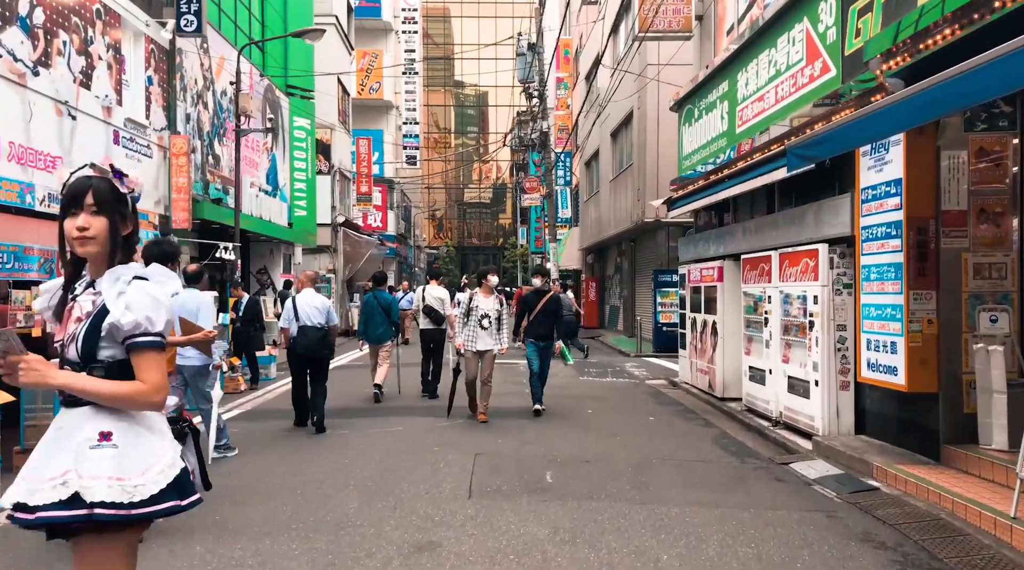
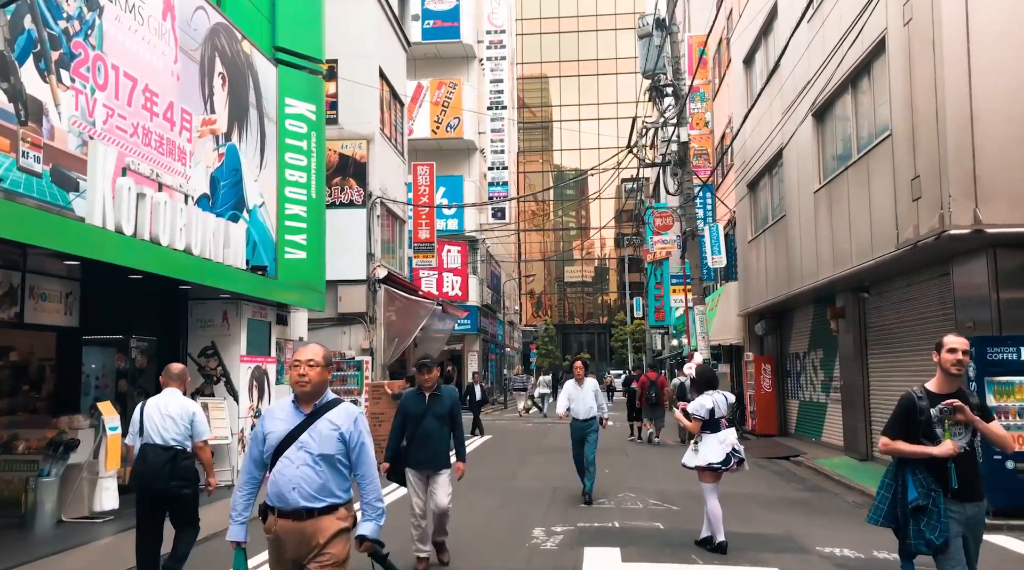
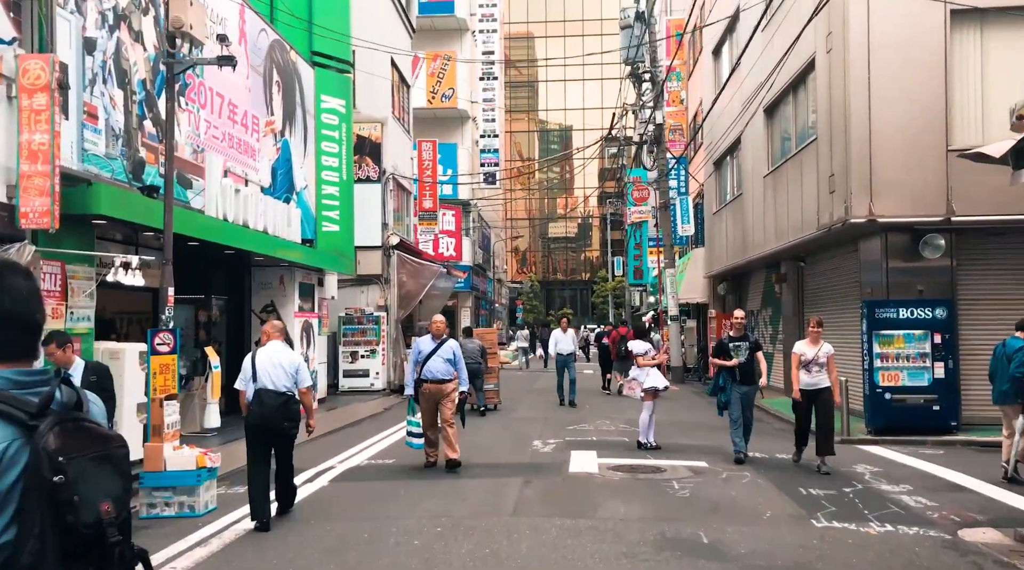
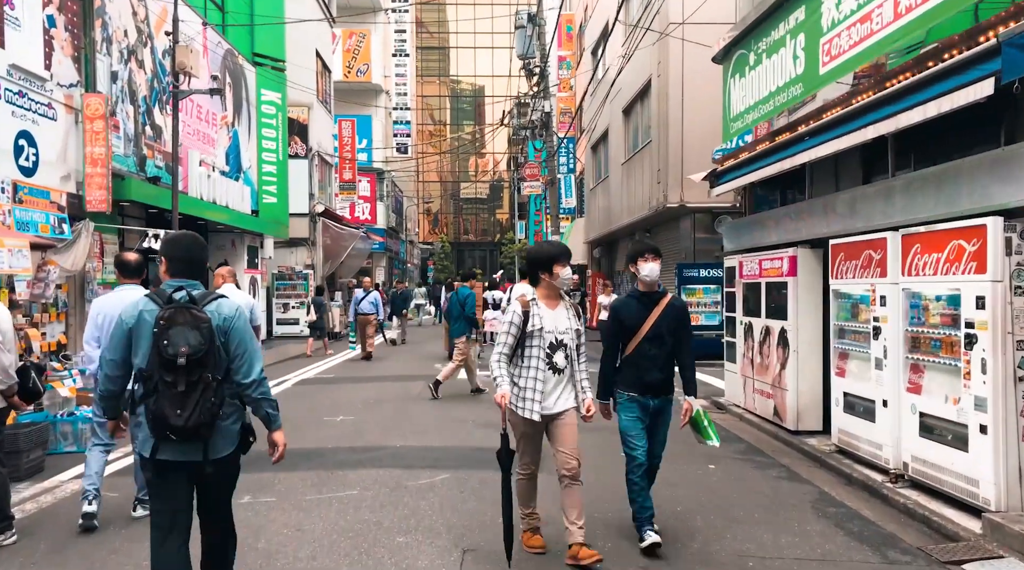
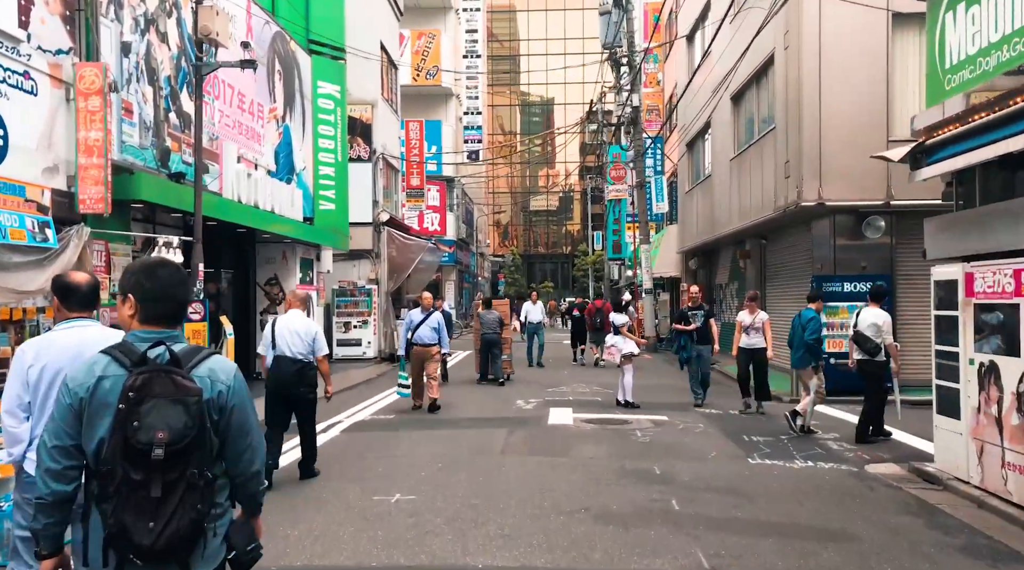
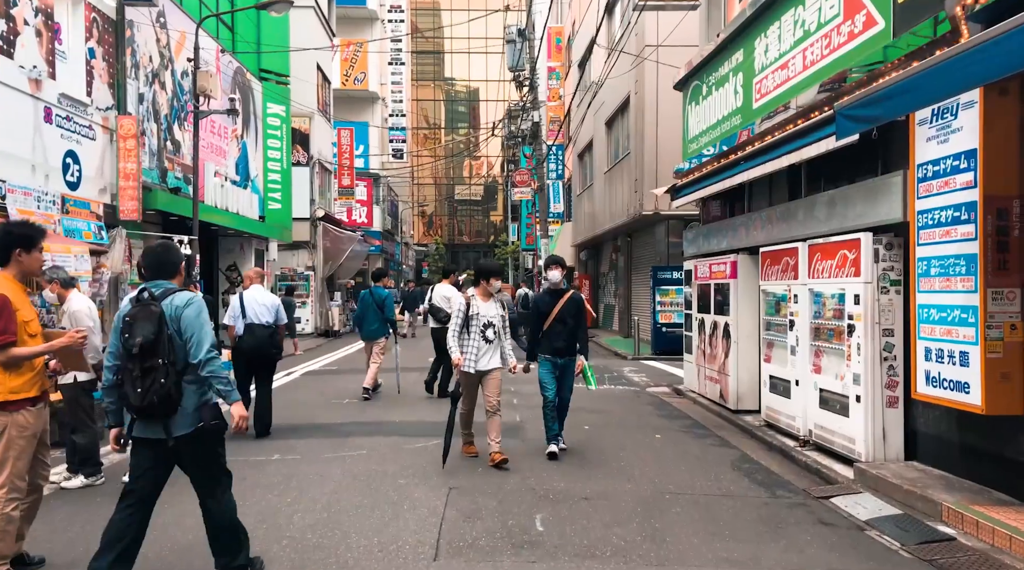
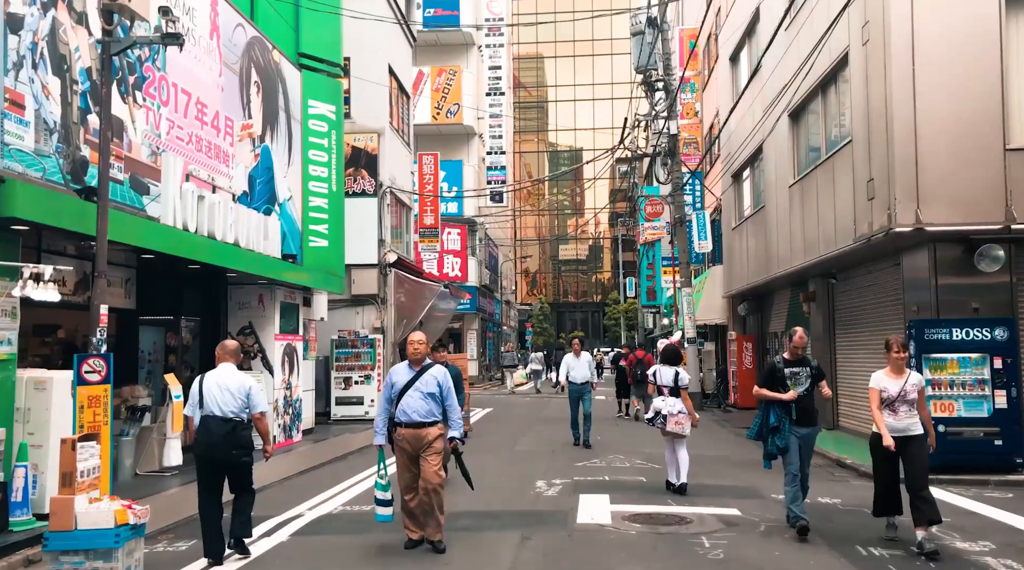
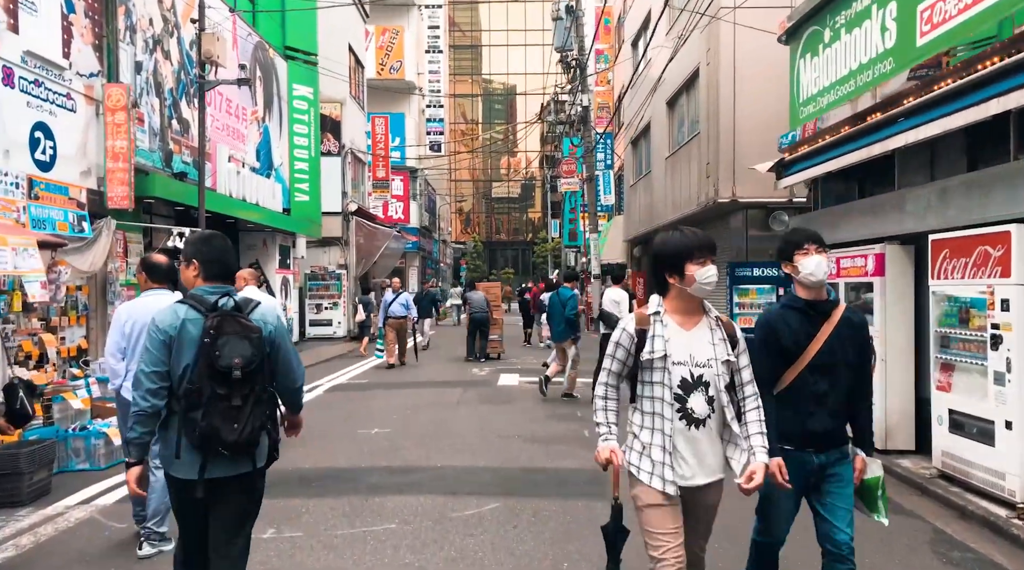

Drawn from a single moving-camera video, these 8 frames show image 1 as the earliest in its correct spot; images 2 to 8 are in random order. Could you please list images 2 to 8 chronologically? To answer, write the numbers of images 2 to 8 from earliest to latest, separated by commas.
6, 4, 8, 5, 3, 7, 2
